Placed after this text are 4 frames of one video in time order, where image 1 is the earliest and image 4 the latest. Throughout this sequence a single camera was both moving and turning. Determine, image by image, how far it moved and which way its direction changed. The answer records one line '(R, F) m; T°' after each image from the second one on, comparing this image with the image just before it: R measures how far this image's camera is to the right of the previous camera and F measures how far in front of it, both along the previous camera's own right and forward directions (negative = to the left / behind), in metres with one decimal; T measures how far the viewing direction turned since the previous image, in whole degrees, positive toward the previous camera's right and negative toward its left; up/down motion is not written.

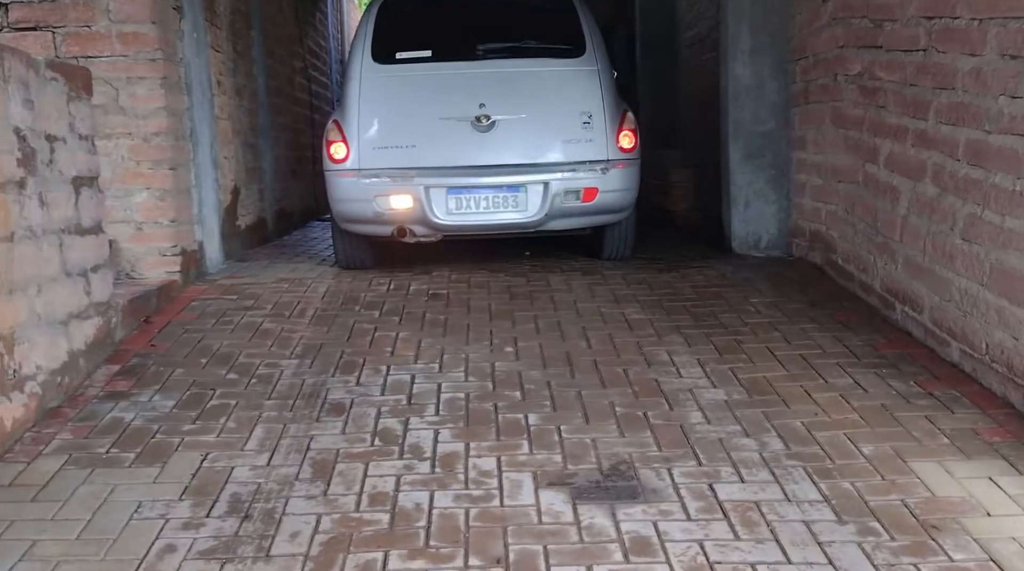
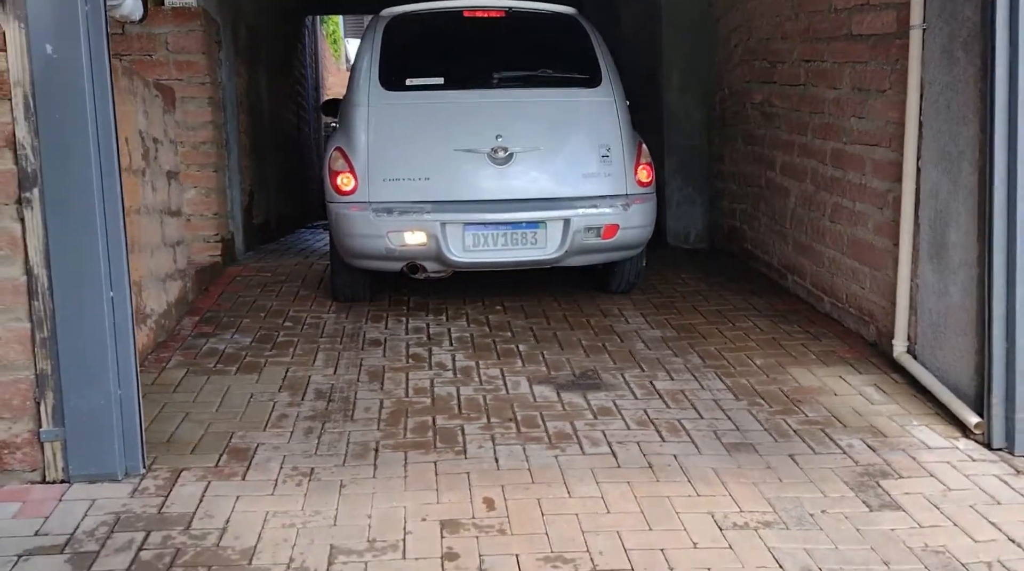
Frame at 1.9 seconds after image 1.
(-0.3, -1.7) m; +3°
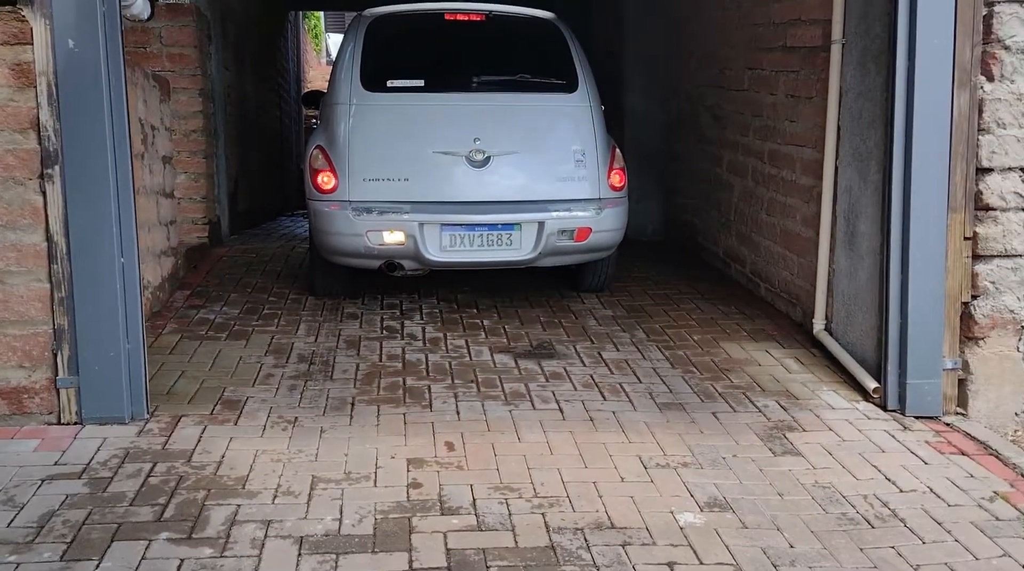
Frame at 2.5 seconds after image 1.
(+0.1, -0.6) m; +1°
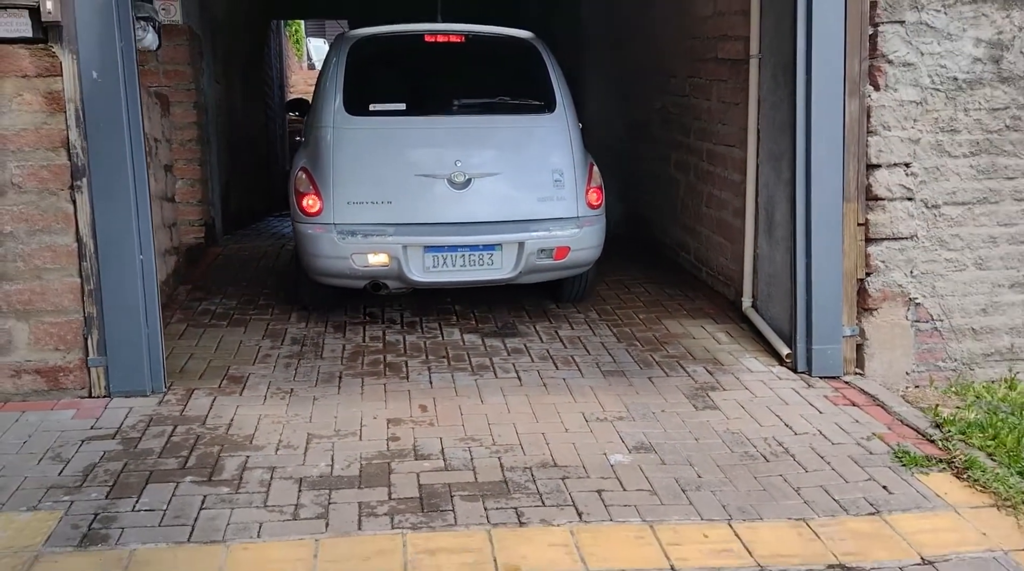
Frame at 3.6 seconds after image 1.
(+0.1, -0.9) m; +1°
